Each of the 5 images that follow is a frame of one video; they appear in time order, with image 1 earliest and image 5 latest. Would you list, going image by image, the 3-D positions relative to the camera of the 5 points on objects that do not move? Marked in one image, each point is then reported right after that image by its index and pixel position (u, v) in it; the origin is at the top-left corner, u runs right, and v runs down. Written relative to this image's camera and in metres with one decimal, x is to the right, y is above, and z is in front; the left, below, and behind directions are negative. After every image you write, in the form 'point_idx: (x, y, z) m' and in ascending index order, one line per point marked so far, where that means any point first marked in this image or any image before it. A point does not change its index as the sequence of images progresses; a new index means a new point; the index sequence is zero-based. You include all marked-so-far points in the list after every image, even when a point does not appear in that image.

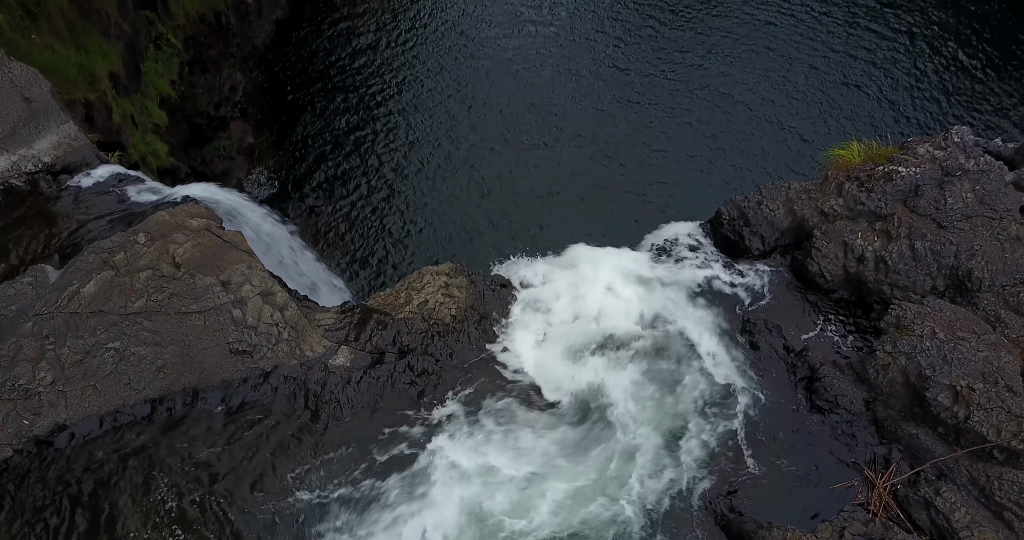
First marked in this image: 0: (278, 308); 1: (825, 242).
0: (-4.1, -0.7, +11.1) m
1: (+6.1, +0.6, +12.4) m
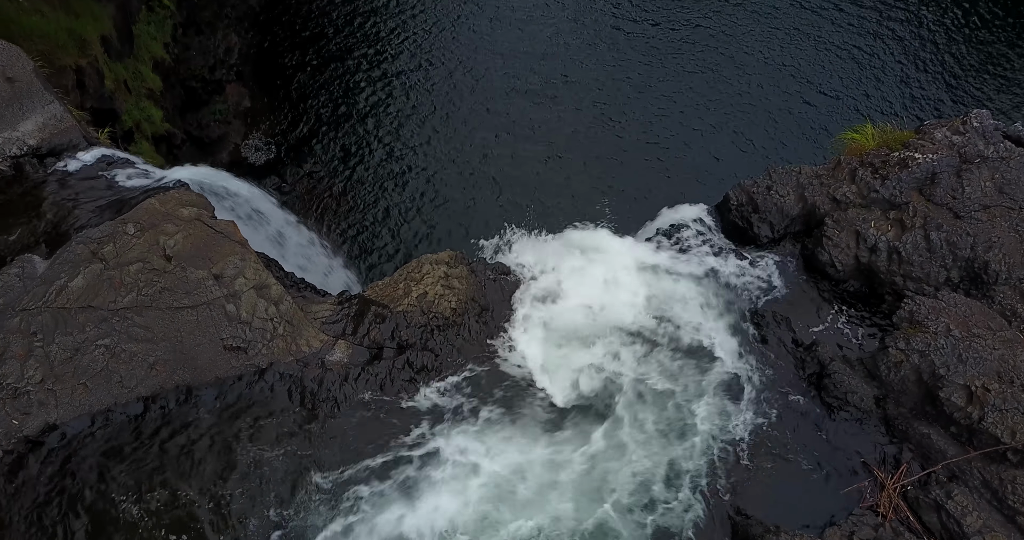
0: (-4.1, -0.5, +10.8) m
1: (+6.2, +0.7, +12.1) m
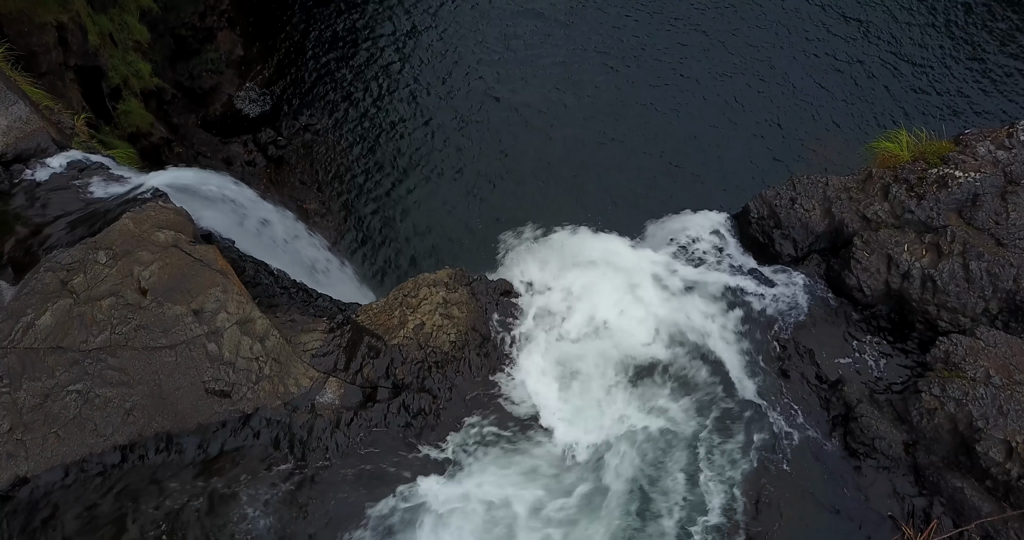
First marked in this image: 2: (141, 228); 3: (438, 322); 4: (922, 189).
0: (-4.0, -1.1, +10.0) m
1: (+6.2, +0.3, +11.2) m
2: (-6.0, +0.7, +10.3) m
3: (-1.3, -0.9, +10.8) m
4: (+7.3, +1.4, +11.3) m
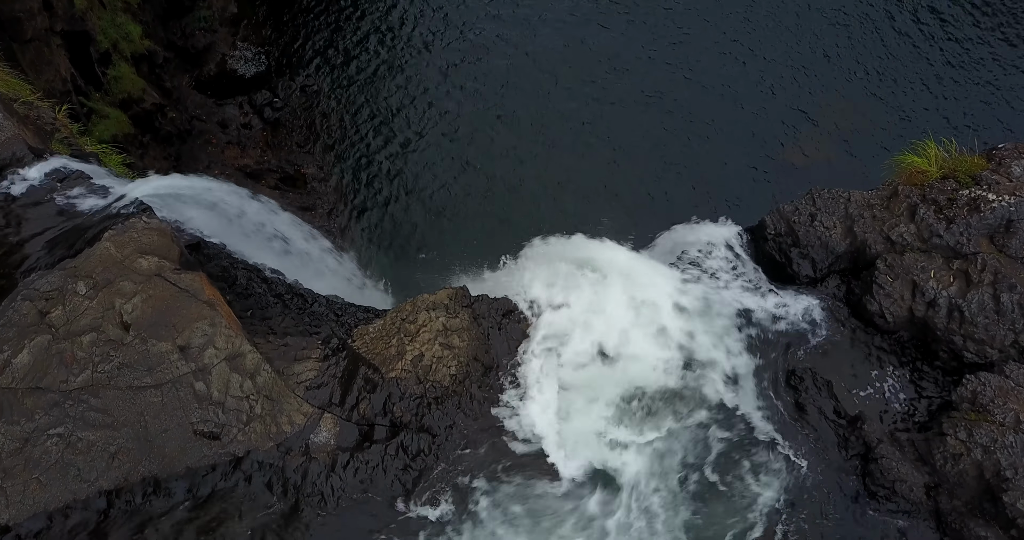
0: (-3.9, -1.6, +9.4) m
1: (+6.3, -0.2, +10.6) m
2: (-5.9, +0.2, +9.7) m
3: (-1.2, -1.3, +10.3) m
4: (+7.3, +1.0, +10.6) m
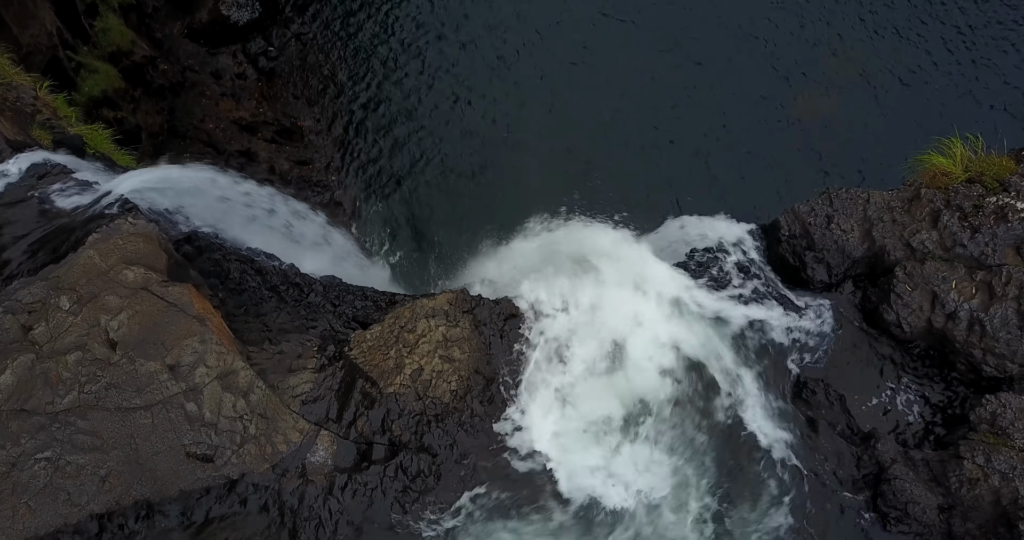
0: (-3.9, -1.8, +9.1) m
1: (+6.3, -0.3, +10.1) m
2: (-5.9, 0.0, +9.2) m
3: (-1.2, -1.5, +9.9) m
4: (+7.4, +0.8, +10.1) m
